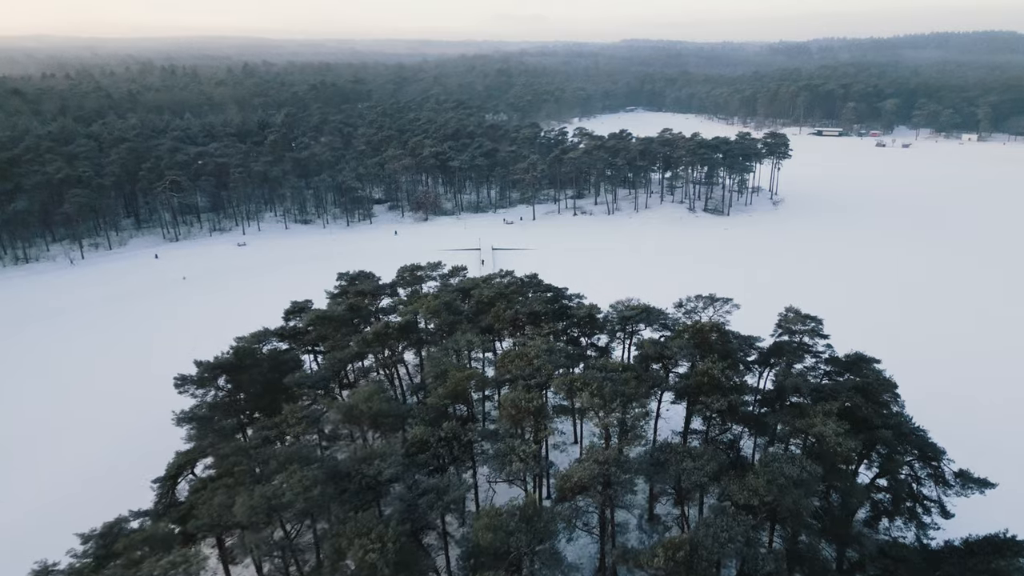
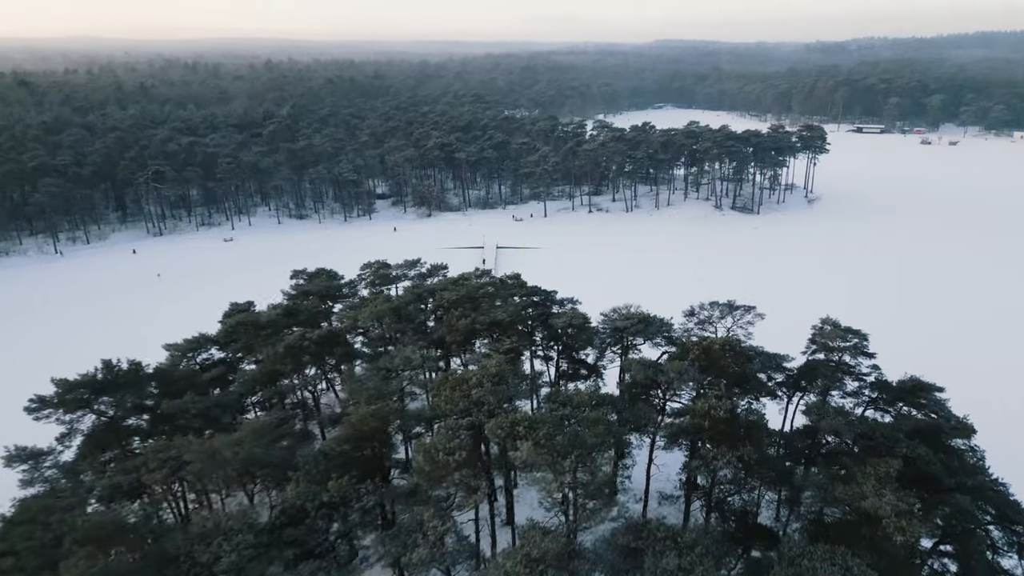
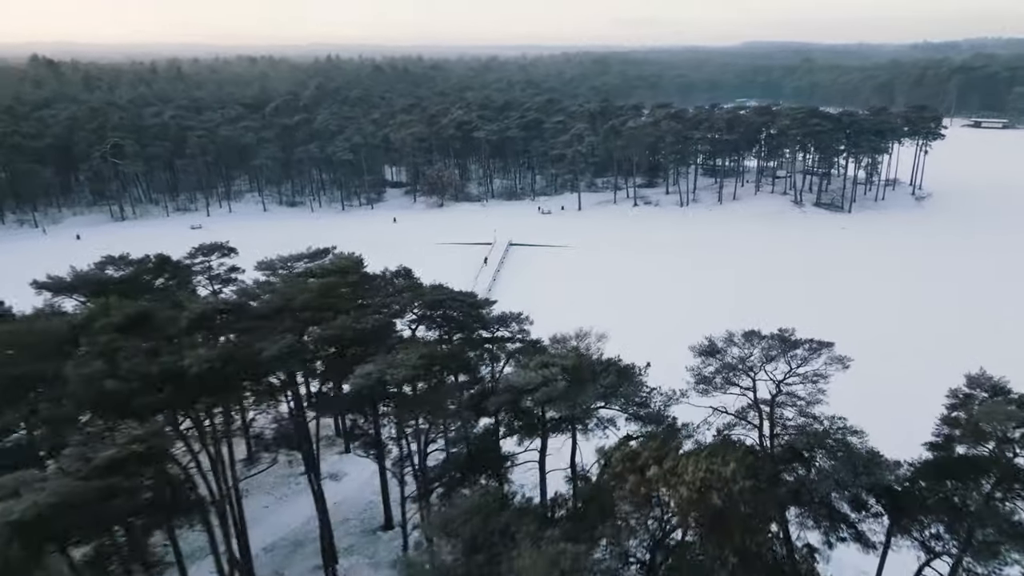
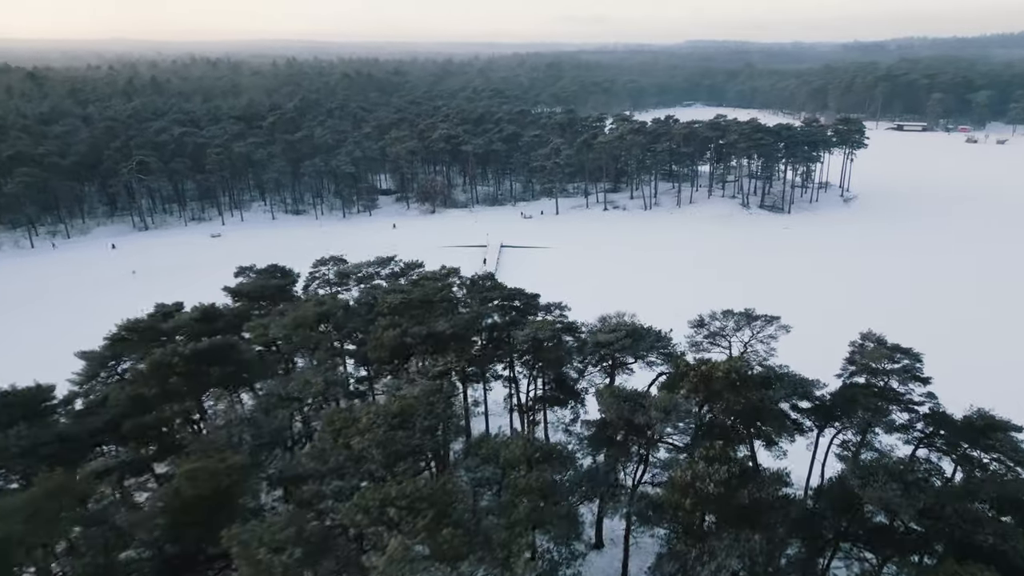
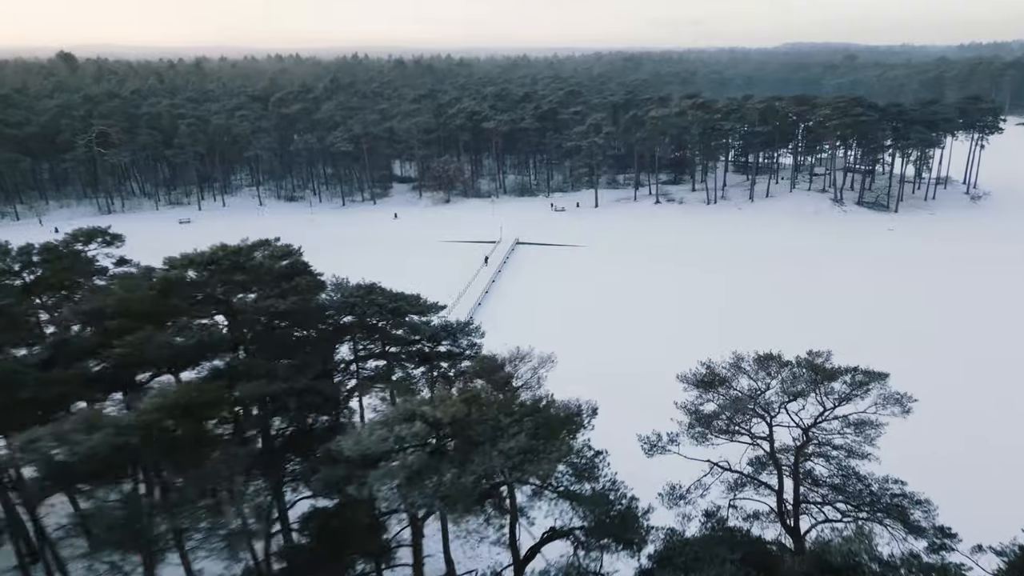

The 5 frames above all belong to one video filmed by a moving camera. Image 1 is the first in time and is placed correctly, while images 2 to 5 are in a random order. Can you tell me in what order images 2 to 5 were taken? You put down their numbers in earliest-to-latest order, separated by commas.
2, 4, 3, 5
